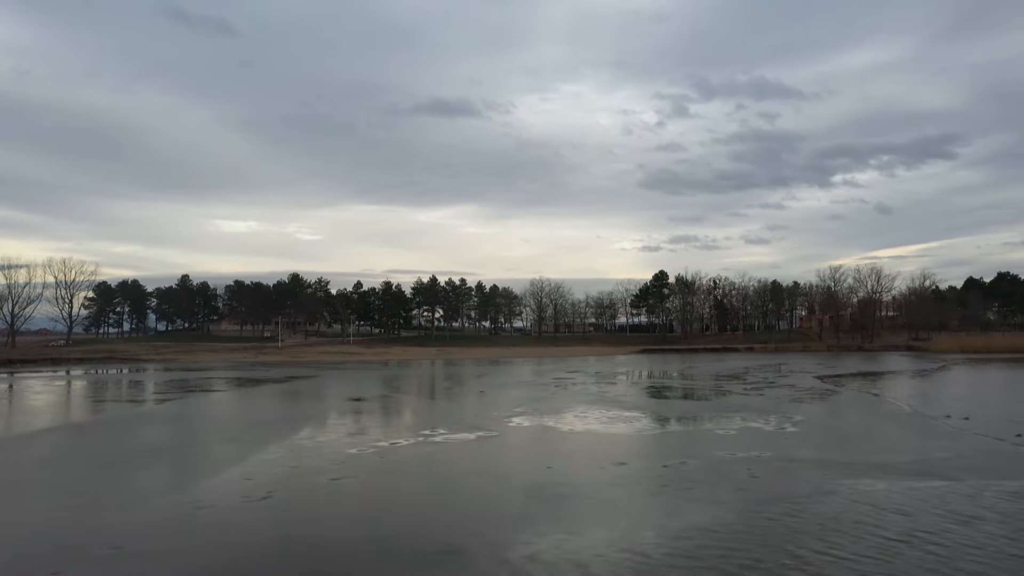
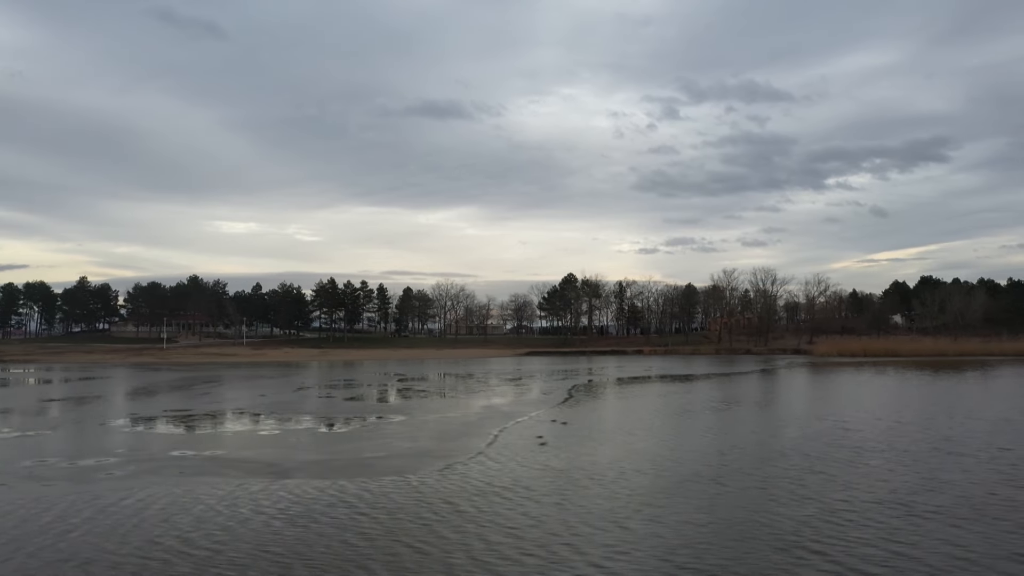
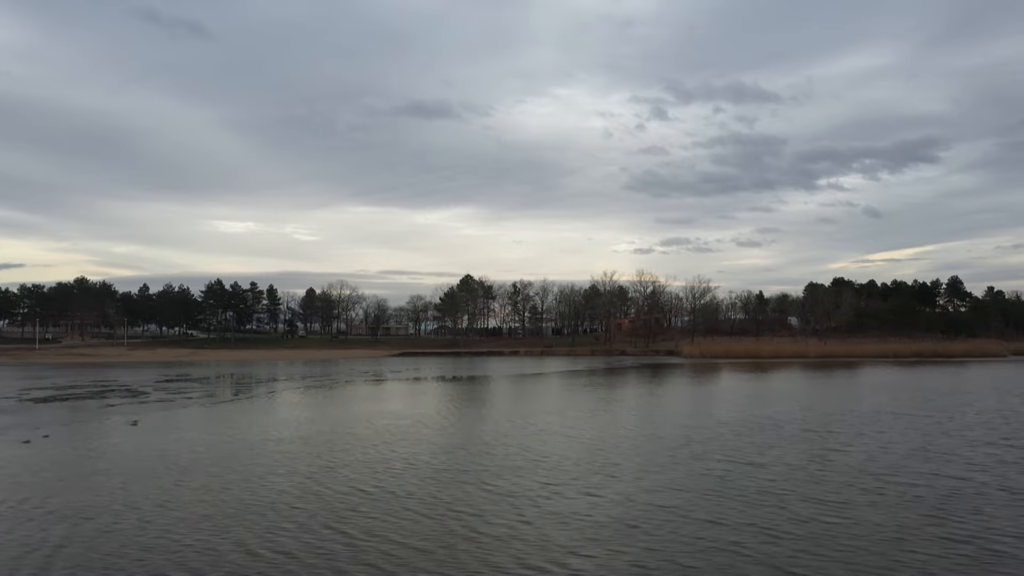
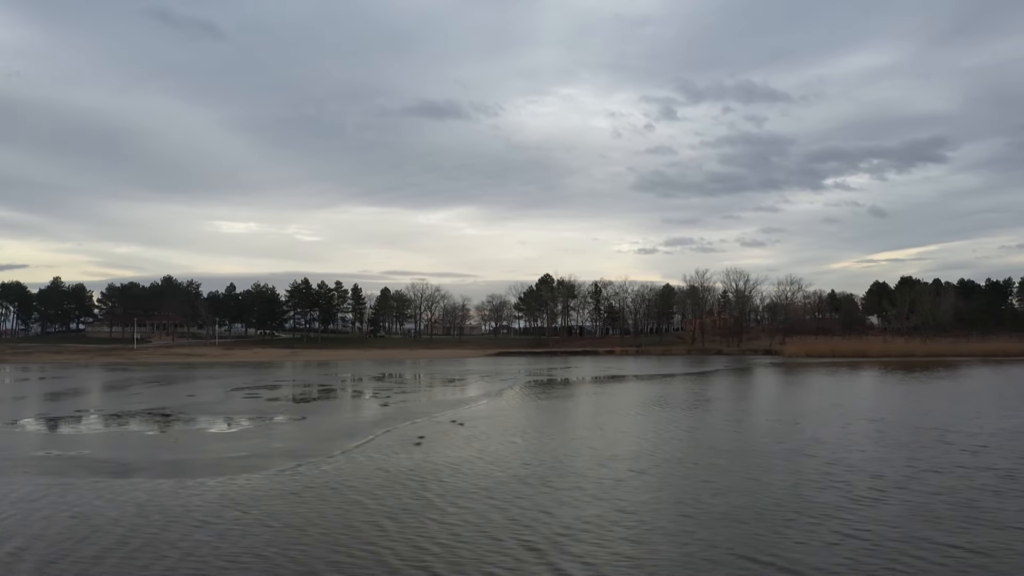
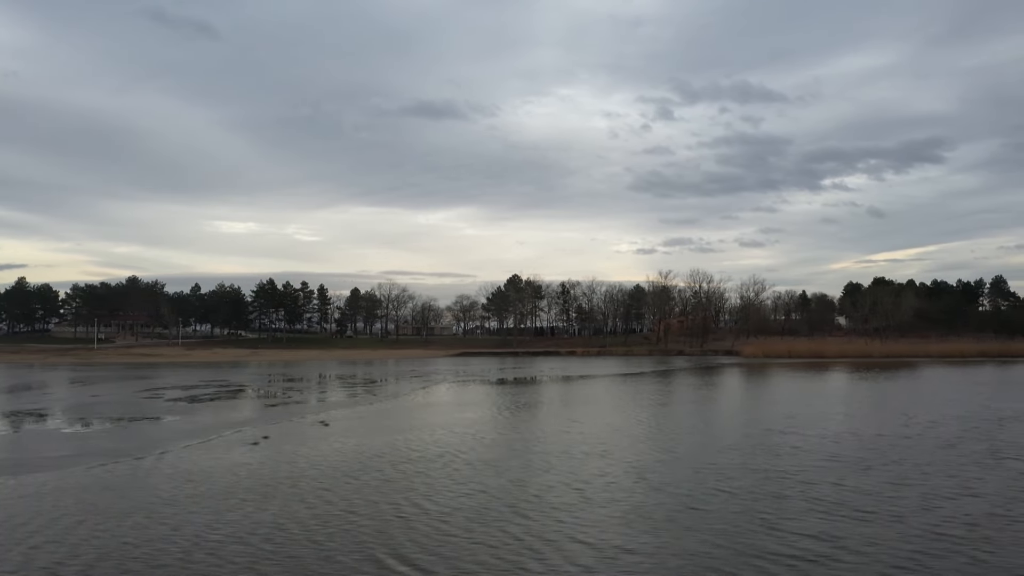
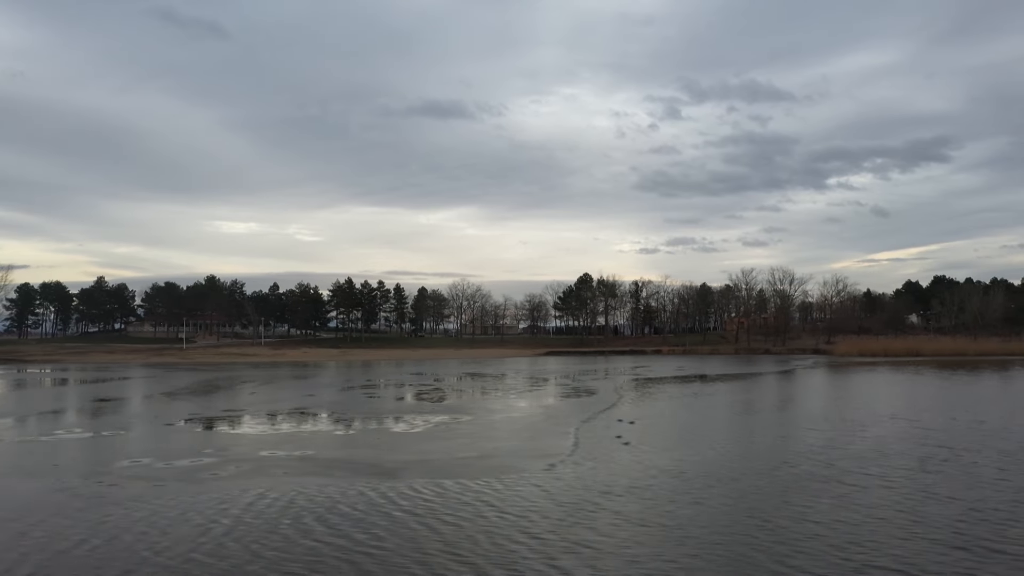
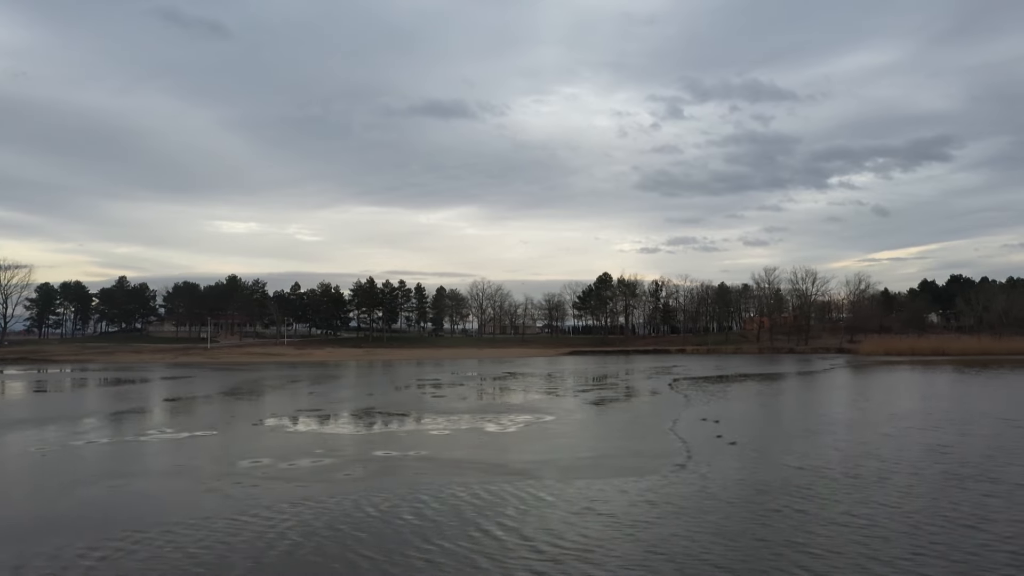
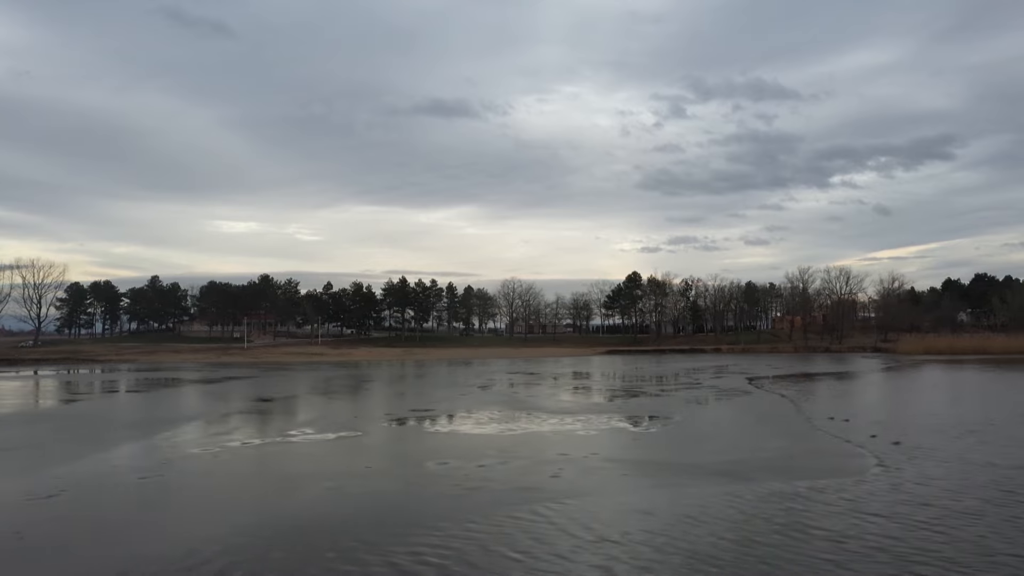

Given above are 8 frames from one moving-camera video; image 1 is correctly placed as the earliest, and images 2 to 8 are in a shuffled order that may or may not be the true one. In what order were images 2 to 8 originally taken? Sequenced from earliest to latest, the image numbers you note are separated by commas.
8, 7, 6, 2, 4, 5, 3
